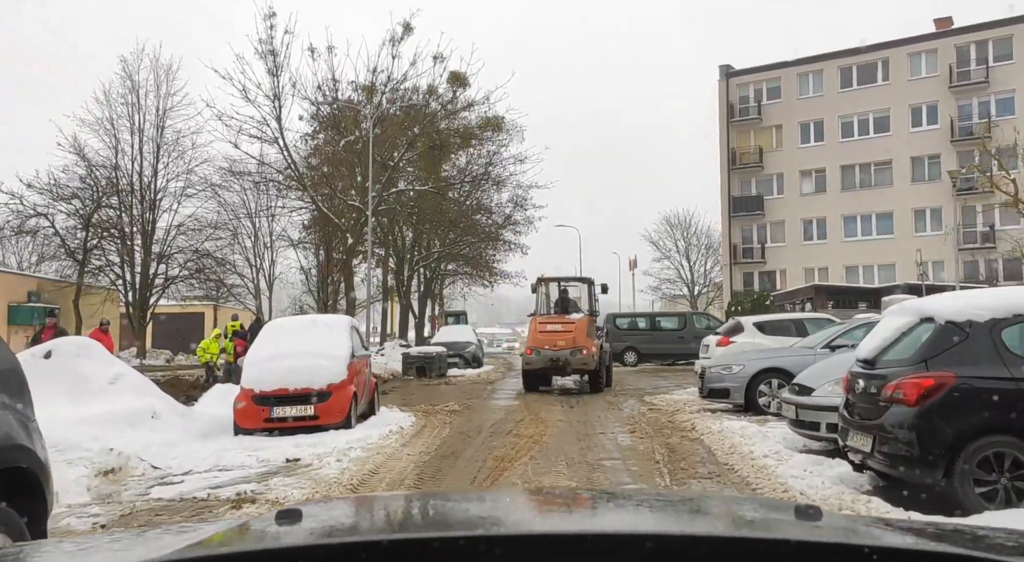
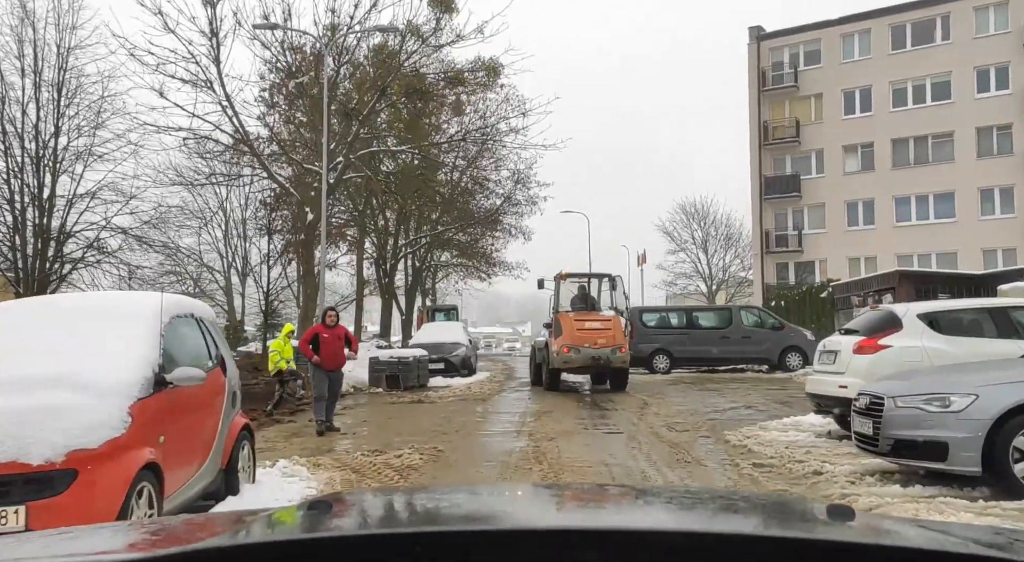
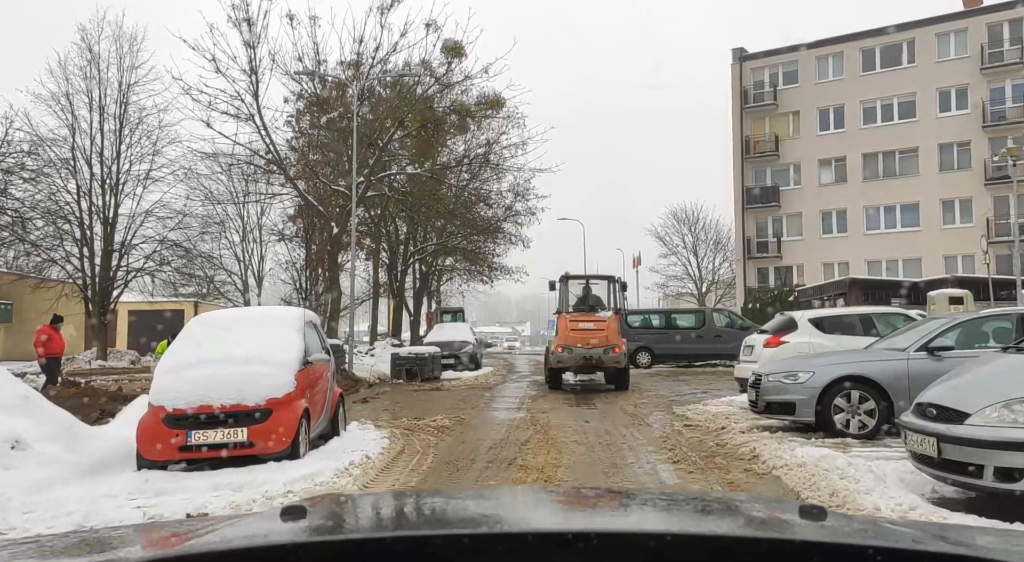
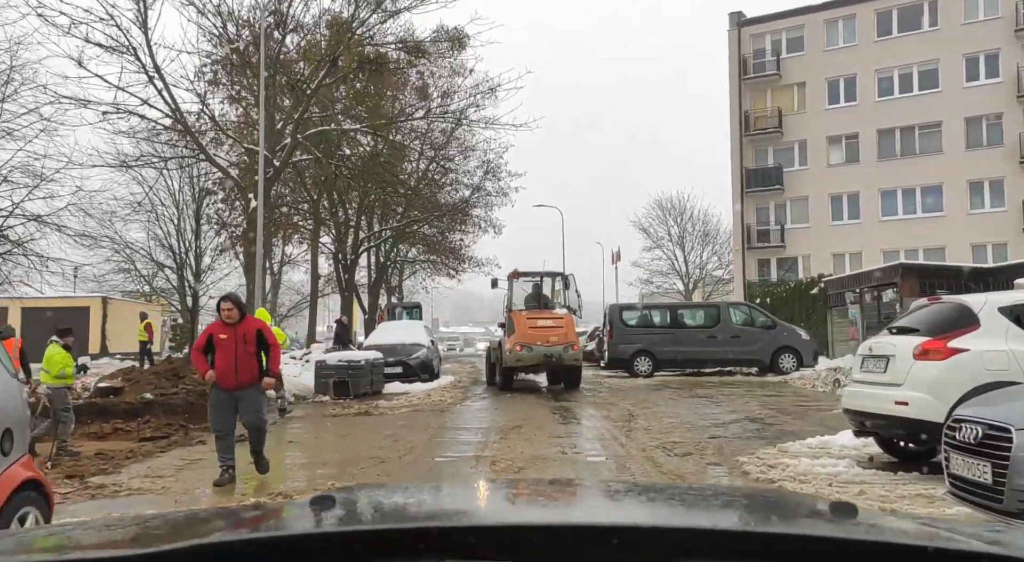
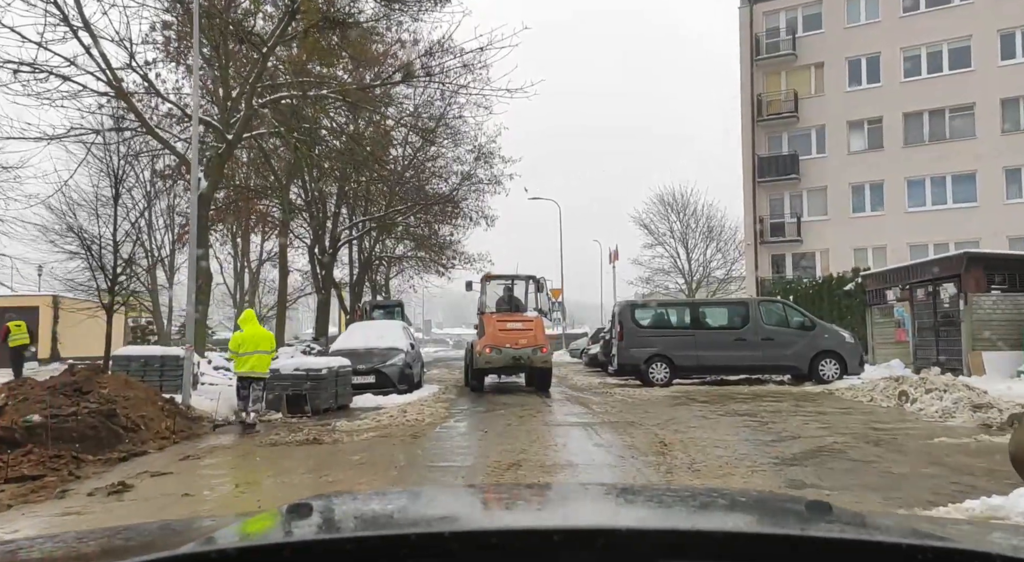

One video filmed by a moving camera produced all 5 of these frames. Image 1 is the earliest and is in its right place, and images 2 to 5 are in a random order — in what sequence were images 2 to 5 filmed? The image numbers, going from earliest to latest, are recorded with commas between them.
3, 2, 4, 5
